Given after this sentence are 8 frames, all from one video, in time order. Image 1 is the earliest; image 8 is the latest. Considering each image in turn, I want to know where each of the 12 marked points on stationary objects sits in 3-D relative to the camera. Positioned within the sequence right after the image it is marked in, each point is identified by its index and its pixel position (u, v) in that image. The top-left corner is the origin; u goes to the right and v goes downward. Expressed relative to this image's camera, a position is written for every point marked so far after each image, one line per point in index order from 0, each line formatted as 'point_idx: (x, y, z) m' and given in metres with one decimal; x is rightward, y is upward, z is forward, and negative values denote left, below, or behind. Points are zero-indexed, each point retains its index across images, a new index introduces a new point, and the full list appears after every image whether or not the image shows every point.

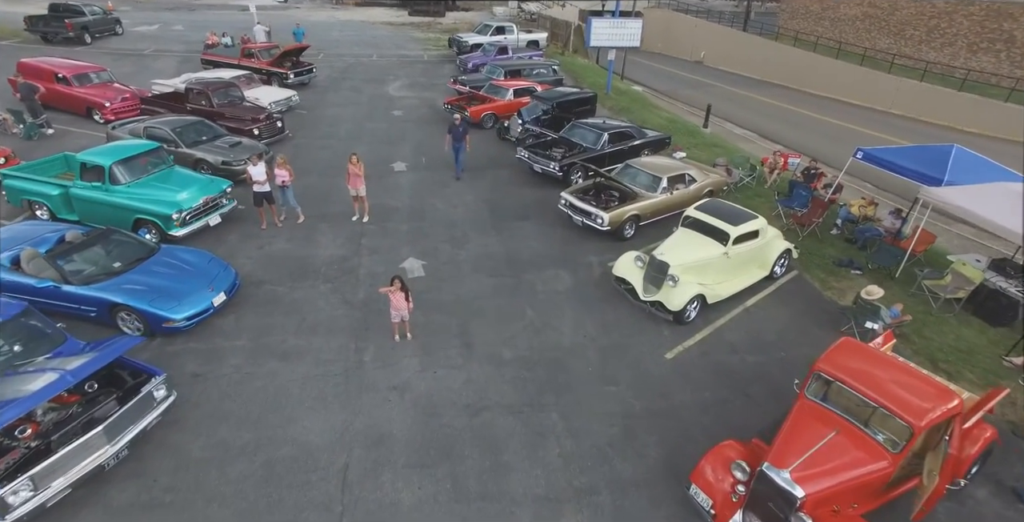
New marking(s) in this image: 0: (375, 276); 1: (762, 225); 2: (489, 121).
0: (-2.8, -0.3, +10.5) m
1: (+5.1, +0.7, +10.2) m
2: (-0.9, +5.3, +19.3) m
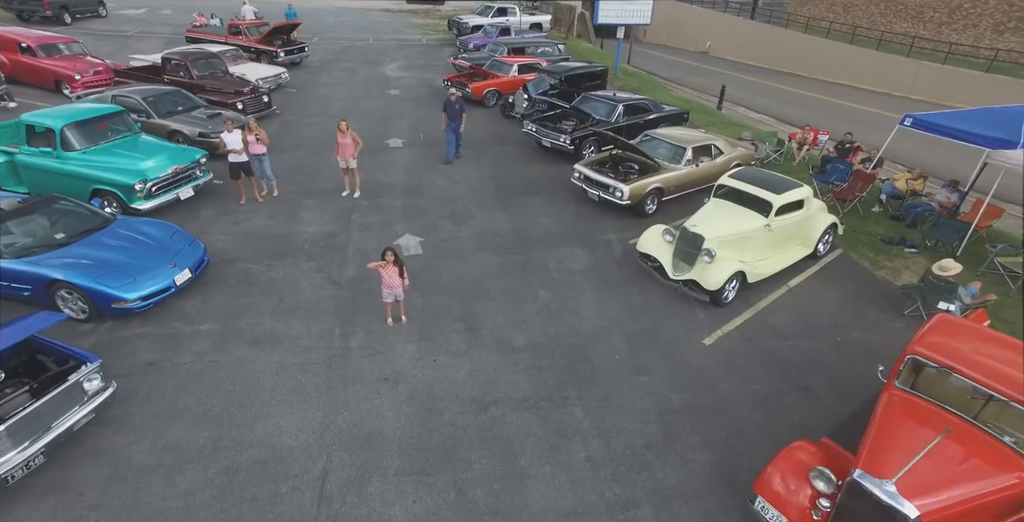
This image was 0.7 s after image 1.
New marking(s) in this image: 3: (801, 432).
0: (-2.7, +0.1, +9.3) m
1: (+5.3, +1.2, +9.0) m
2: (-0.7, +5.8, +18.0) m
3: (+3.5, -2.1, +6.1) m
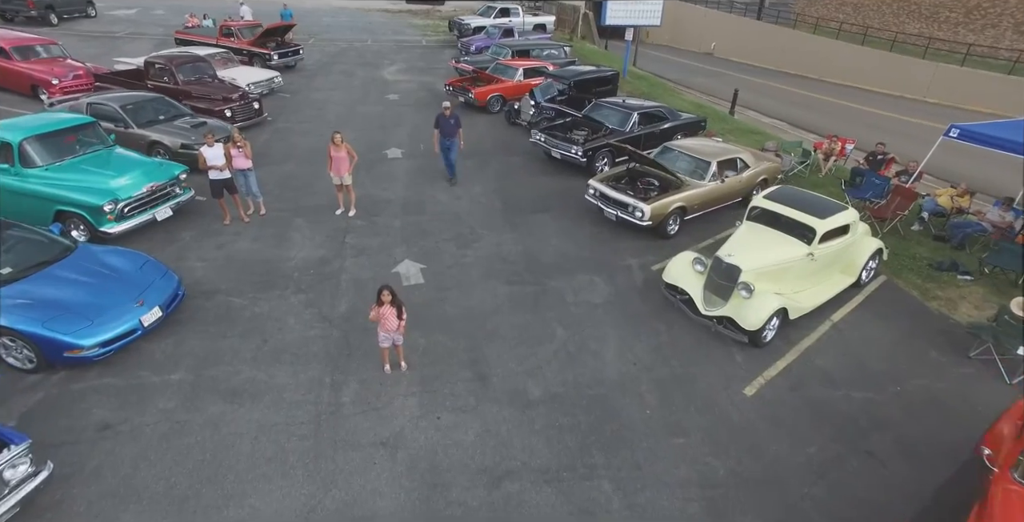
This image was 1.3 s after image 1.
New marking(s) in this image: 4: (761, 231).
0: (-2.5, -0.4, +8.3) m
1: (+5.4, +0.7, +8.0) m
2: (-0.5, +5.3, +17.1) m
3: (+3.7, -2.6, +5.1) m
4: (+4.0, +0.5, +8.0) m
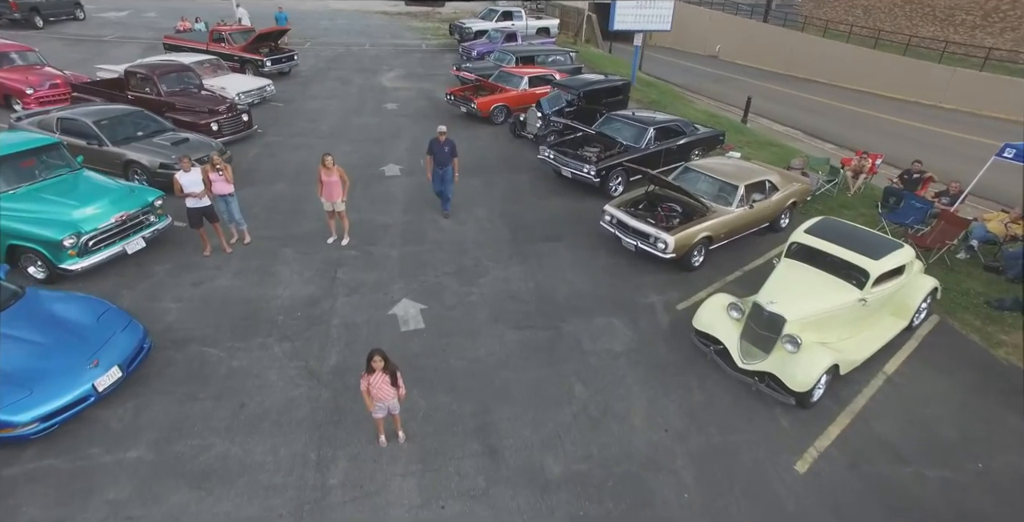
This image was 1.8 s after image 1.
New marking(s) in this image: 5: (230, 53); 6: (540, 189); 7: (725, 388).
0: (-2.3, -1.0, +7.4) m
1: (+5.6, +0.1, +7.1) m
2: (-0.4, +4.7, +16.2) m
3: (+3.8, -3.2, +4.2) m
4: (+4.1, -0.1, +7.1) m
5: (-10.9, +8.1, +19.6) m
6: (+0.7, +1.7, +11.9) m
7: (+2.8, -1.7, +6.7) m
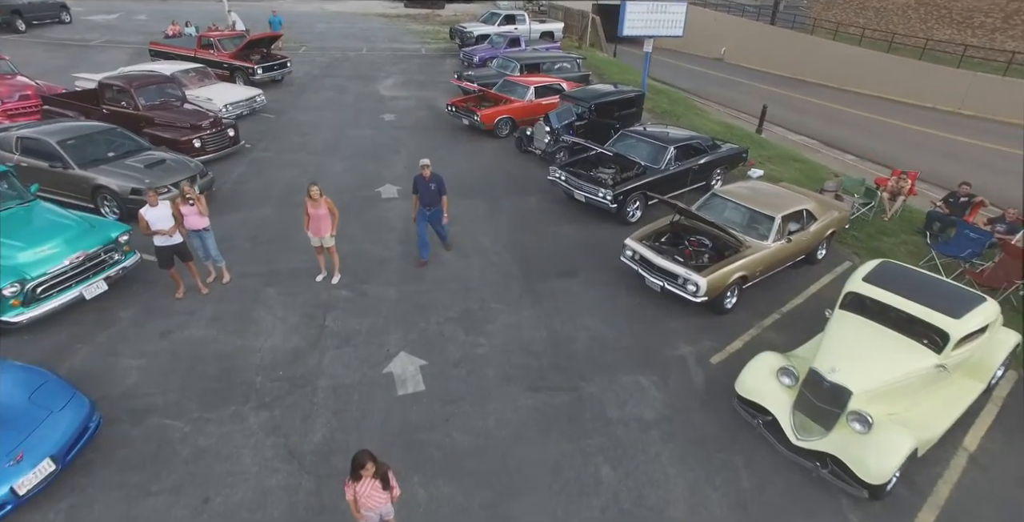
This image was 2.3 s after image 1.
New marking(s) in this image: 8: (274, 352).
0: (-2.1, -1.7, +6.4) m
1: (+5.8, -0.6, +6.1) m
2: (-0.2, +4.0, +15.2) m
3: (+4.0, -3.8, +3.2) m
4: (+4.3, -0.8, +6.1) m
5: (-10.7, +7.4, +18.5) m
6: (+0.8, +1.0, +10.8) m
7: (+3.0, -2.4, +5.7) m
8: (-3.3, -1.2, +7.0) m
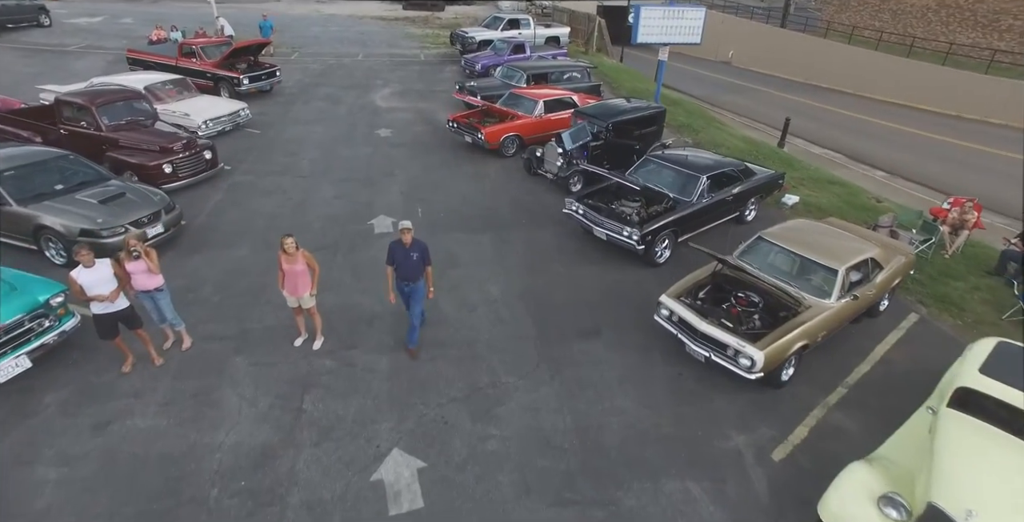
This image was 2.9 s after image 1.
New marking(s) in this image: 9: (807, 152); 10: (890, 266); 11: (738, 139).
0: (-1.9, -2.5, +5.1) m
1: (+6.0, -1.5, +4.8) m
2: (0.0, +3.2, +13.8) m
3: (+4.2, -4.7, +1.9) m
4: (+4.5, -1.7, +4.8) m
5: (-10.5, +6.5, +17.2) m
6: (+1.0, +0.2, +9.5) m
7: (+3.2, -3.2, +4.3) m
8: (-3.1, -2.1, +5.6) m
9: (+11.6, +4.4, +19.7) m
10: (+5.9, -0.1, +7.9) m
11: (+7.4, +4.0, +16.6) m
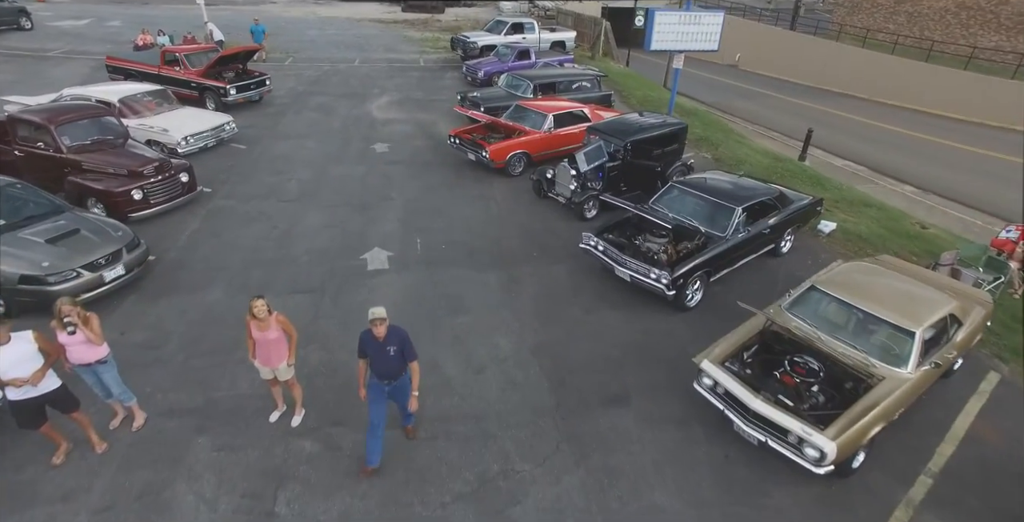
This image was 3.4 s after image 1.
0: (-1.7, -3.2, +3.9) m
1: (+6.2, -2.2, +3.7) m
2: (+0.2, +2.4, +12.7) m
3: (+4.4, -5.4, +0.8) m
4: (+4.7, -2.4, +3.7) m
5: (-10.4, +5.8, +16.1) m
6: (+1.2, -0.6, +8.4) m
7: (+3.4, -3.9, +3.2) m
8: (-2.9, -2.8, +4.5) m
9: (+11.7, +3.6, +18.6) m
10: (+6.0, -0.8, +6.8) m
11: (+7.6, +3.3, +15.5) m
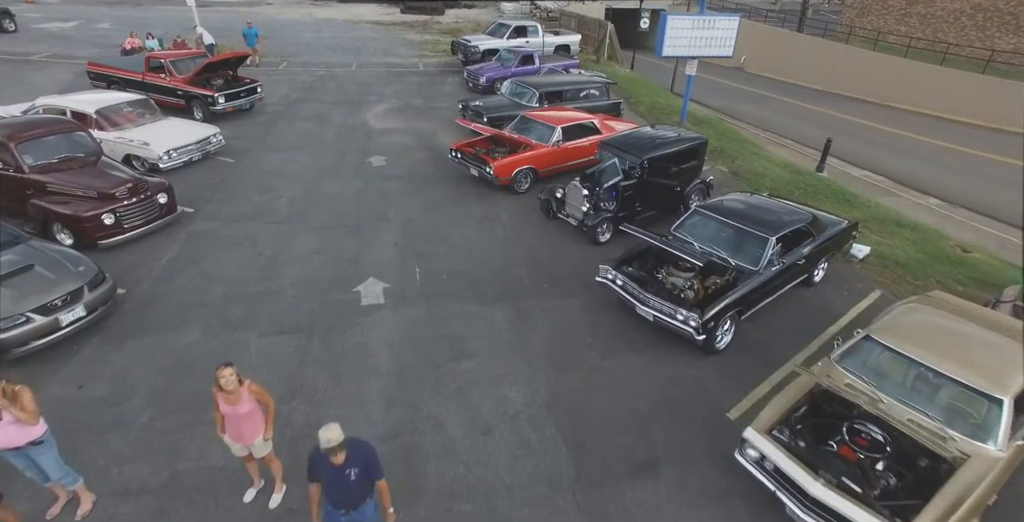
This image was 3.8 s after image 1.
0: (-1.6, -3.8, +3.1) m
1: (+6.3, -2.7, +2.8) m
2: (+0.3, +1.9, +11.8) m
3: (+4.6, -6.0, -0.1) m
4: (+4.8, -2.9, +2.8) m
5: (-10.2, +5.3, +15.2) m
6: (+1.4, -1.1, +7.5) m
7: (+3.5, -4.5, +2.4) m
8: (-2.8, -3.4, +3.7) m
9: (+11.9, +3.1, +17.8) m
10: (+6.2, -1.3, +6.0) m
11: (+7.7, +2.8, +14.7) m
